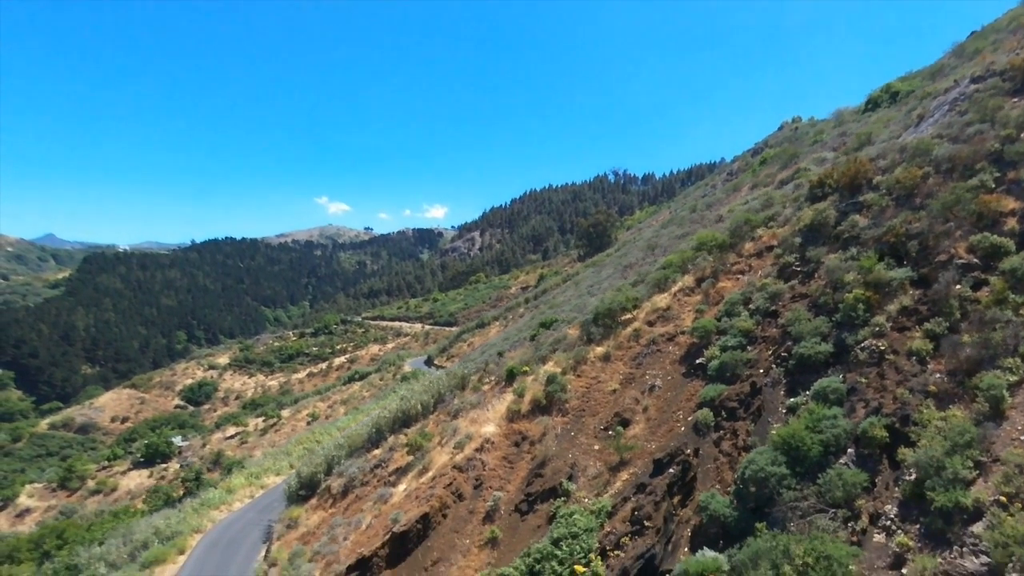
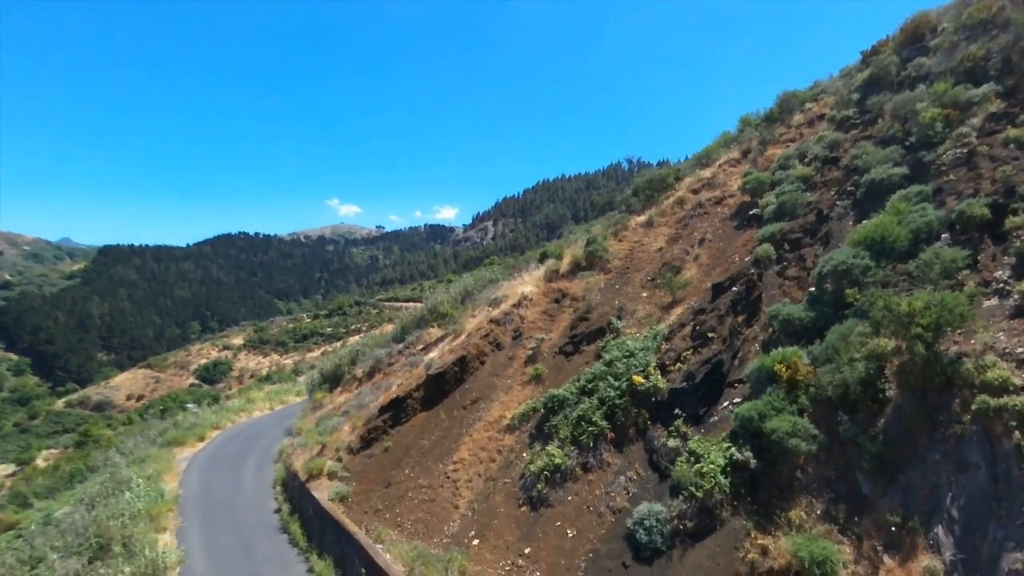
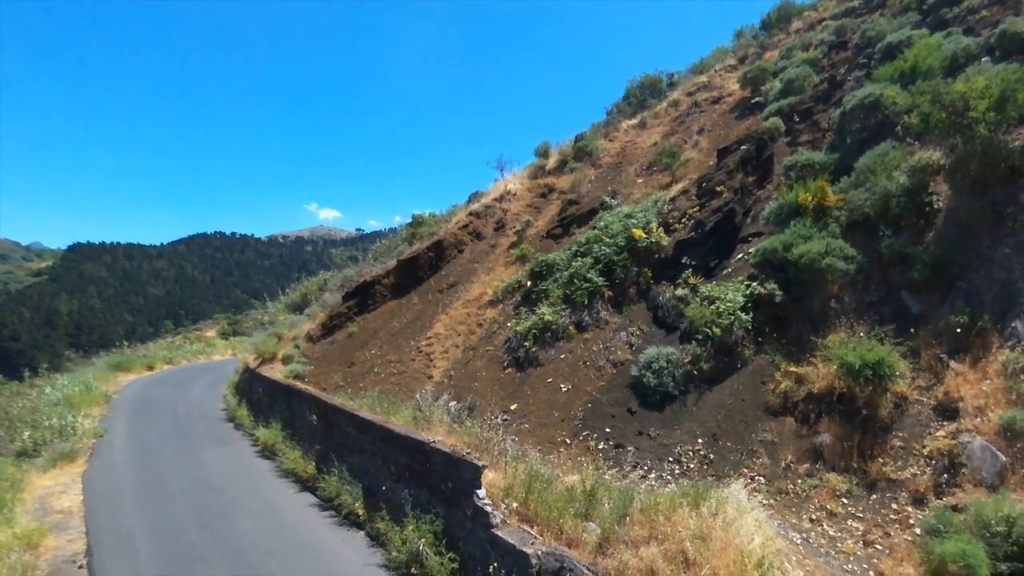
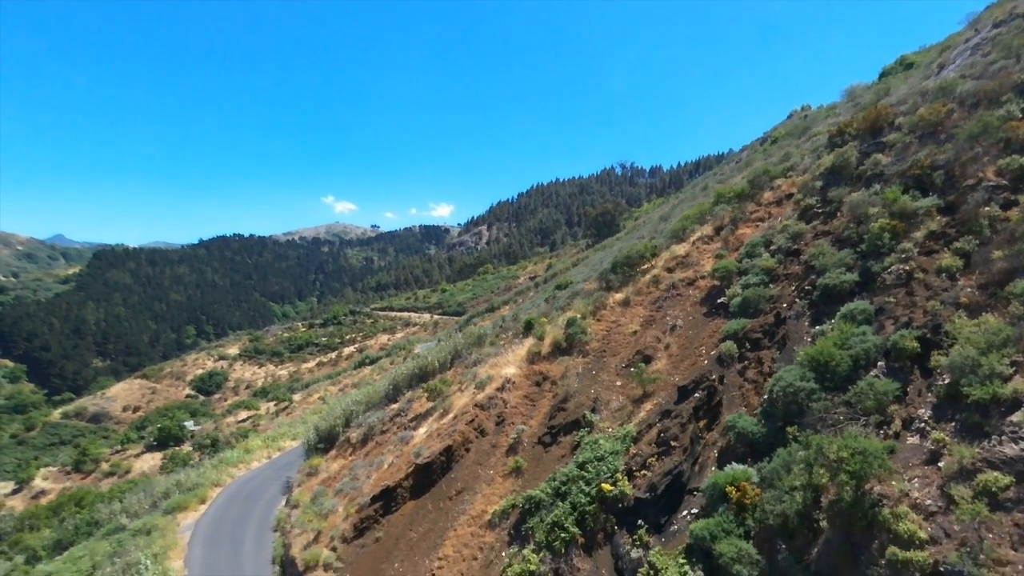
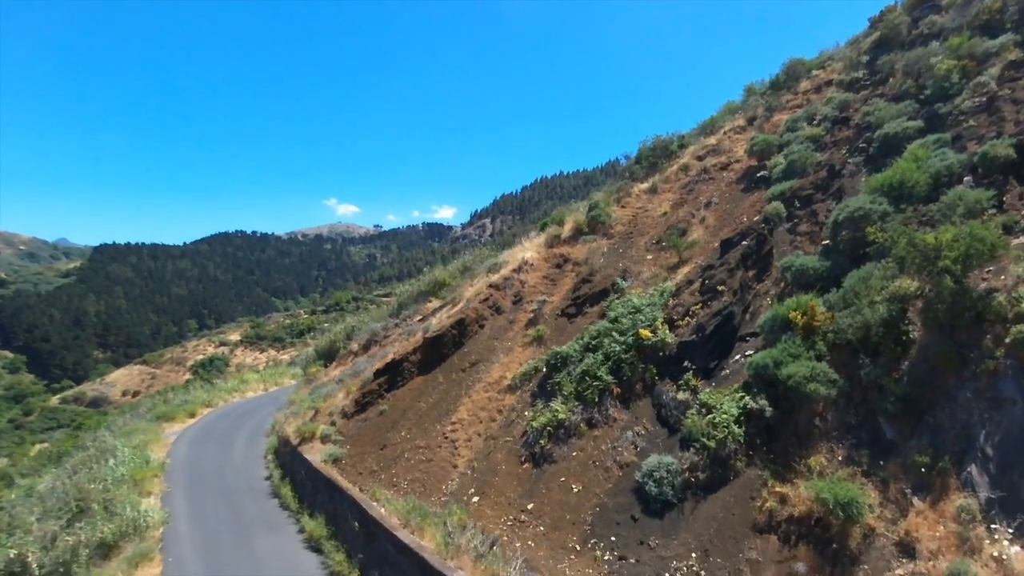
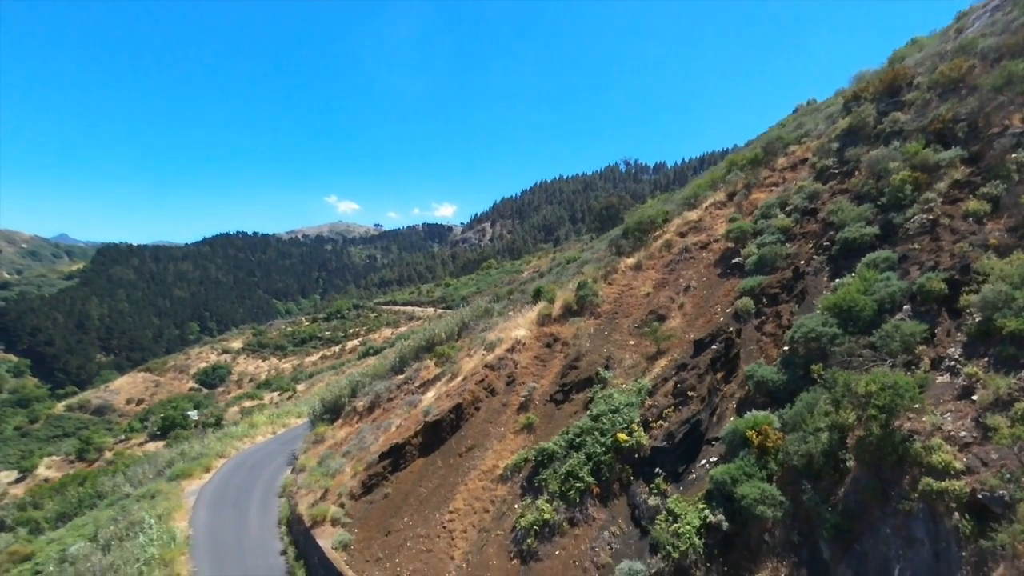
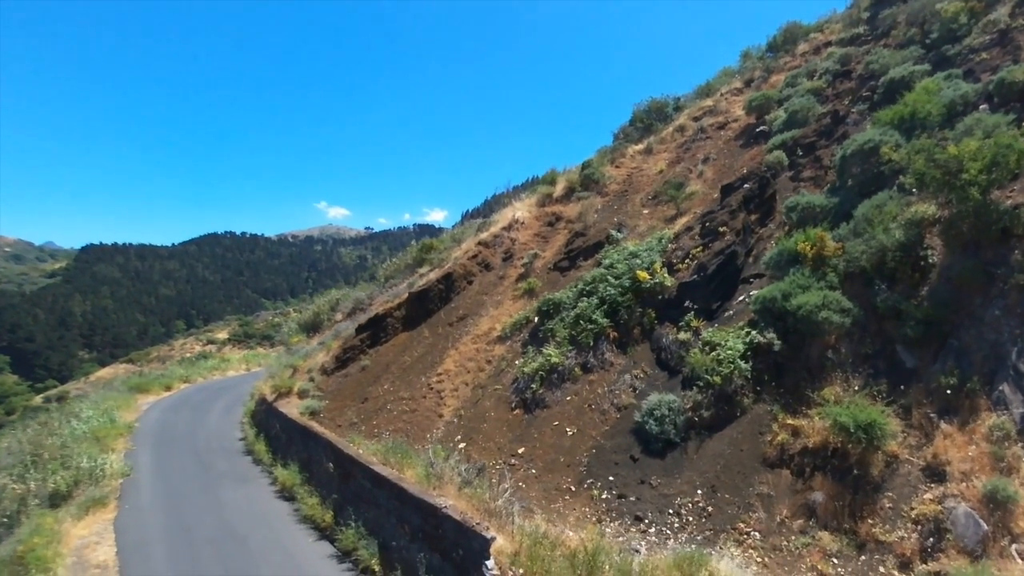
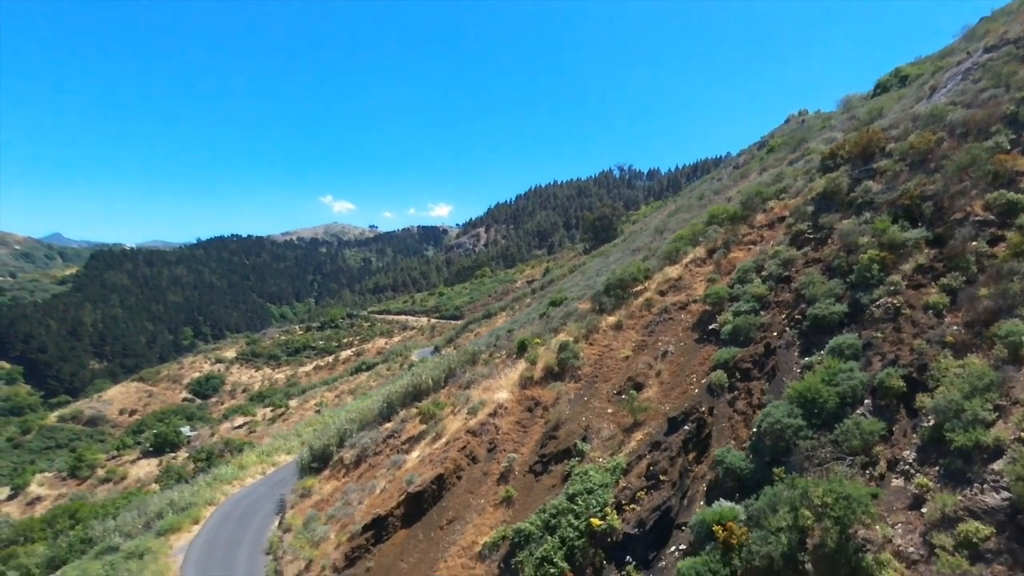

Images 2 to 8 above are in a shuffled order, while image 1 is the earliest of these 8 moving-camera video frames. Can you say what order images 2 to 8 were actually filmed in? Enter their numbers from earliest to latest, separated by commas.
8, 4, 6, 2, 5, 7, 3
